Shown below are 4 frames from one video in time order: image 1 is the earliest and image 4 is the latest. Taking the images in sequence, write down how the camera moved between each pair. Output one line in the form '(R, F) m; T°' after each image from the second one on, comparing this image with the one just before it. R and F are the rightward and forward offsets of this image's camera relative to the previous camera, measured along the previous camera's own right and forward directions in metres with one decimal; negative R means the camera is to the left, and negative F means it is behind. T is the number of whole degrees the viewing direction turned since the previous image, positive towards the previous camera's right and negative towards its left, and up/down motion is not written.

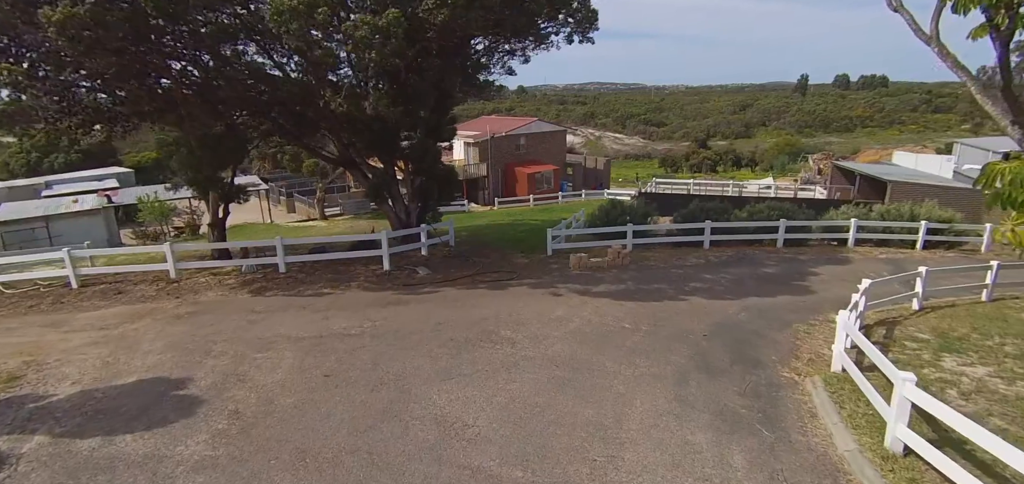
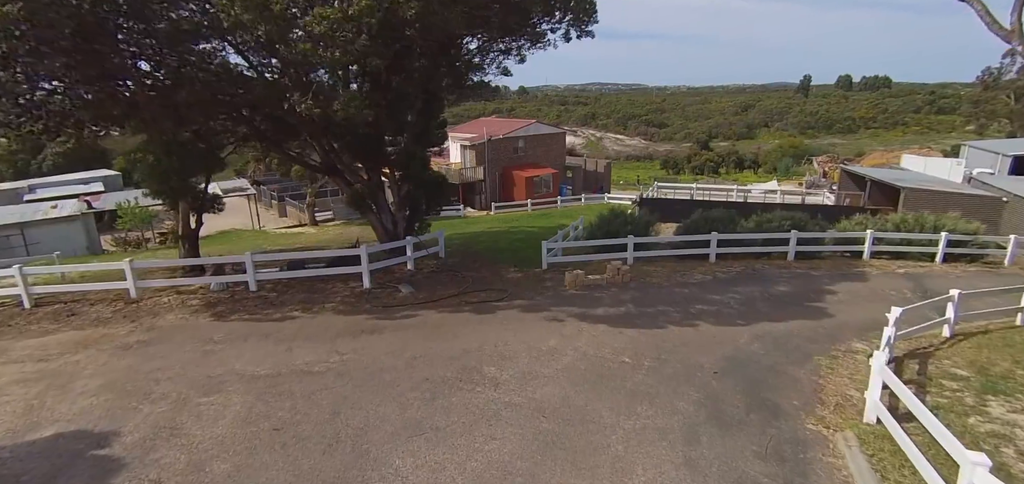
(+0.2, +0.9) m; 0°
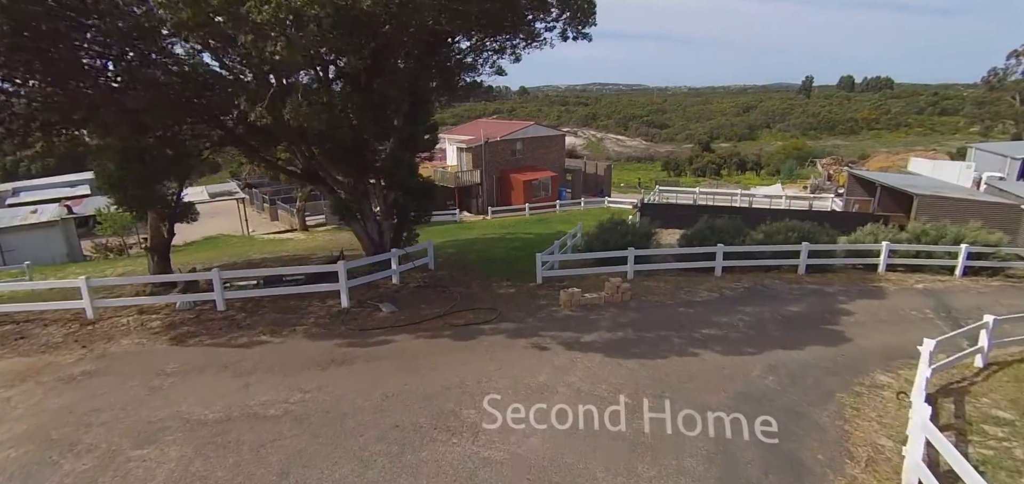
(+0.2, +0.8) m; 0°
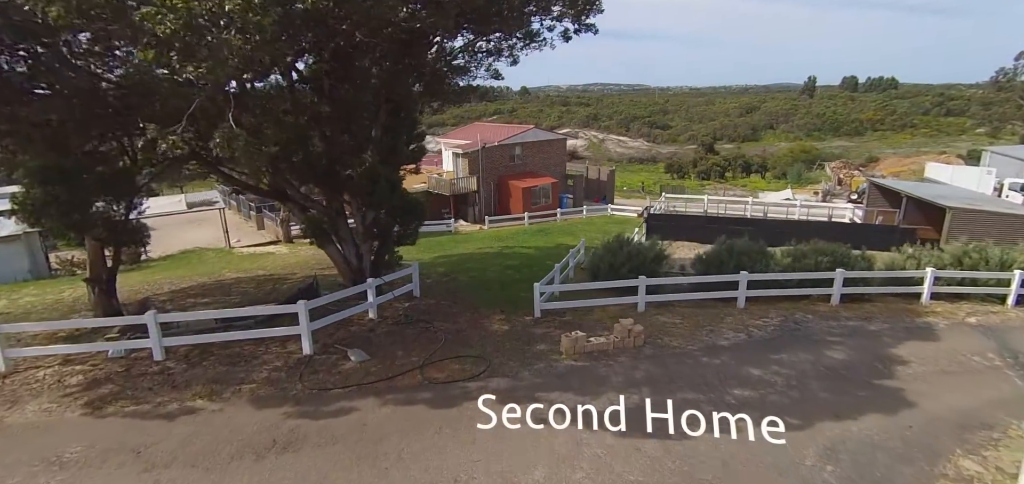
(+0.1, +1.5) m; 0°
